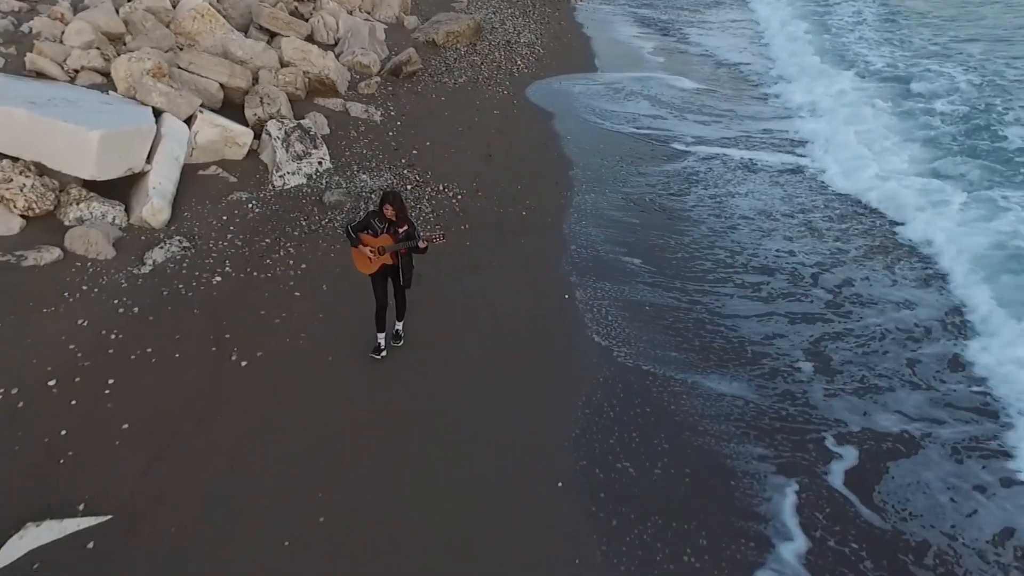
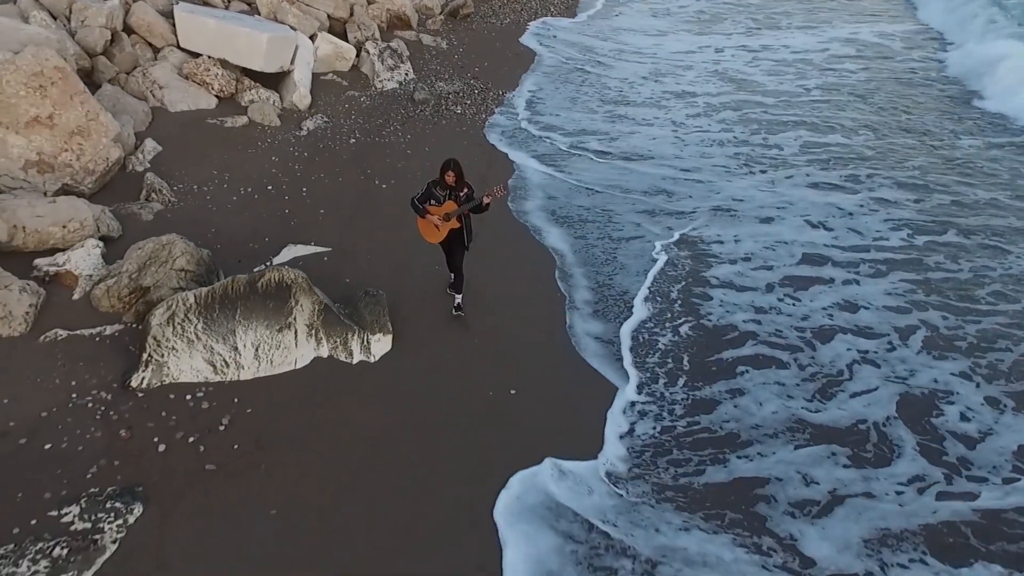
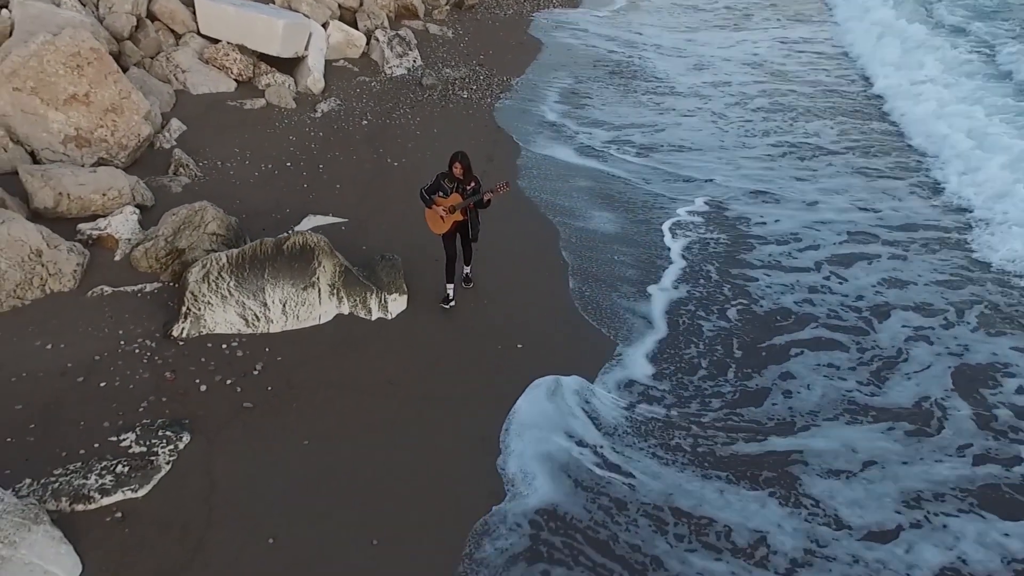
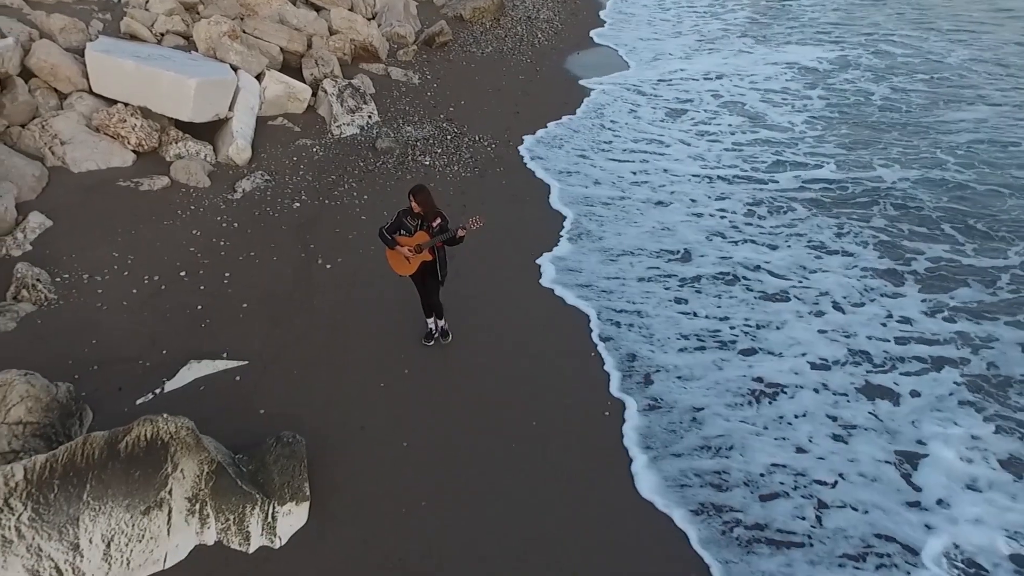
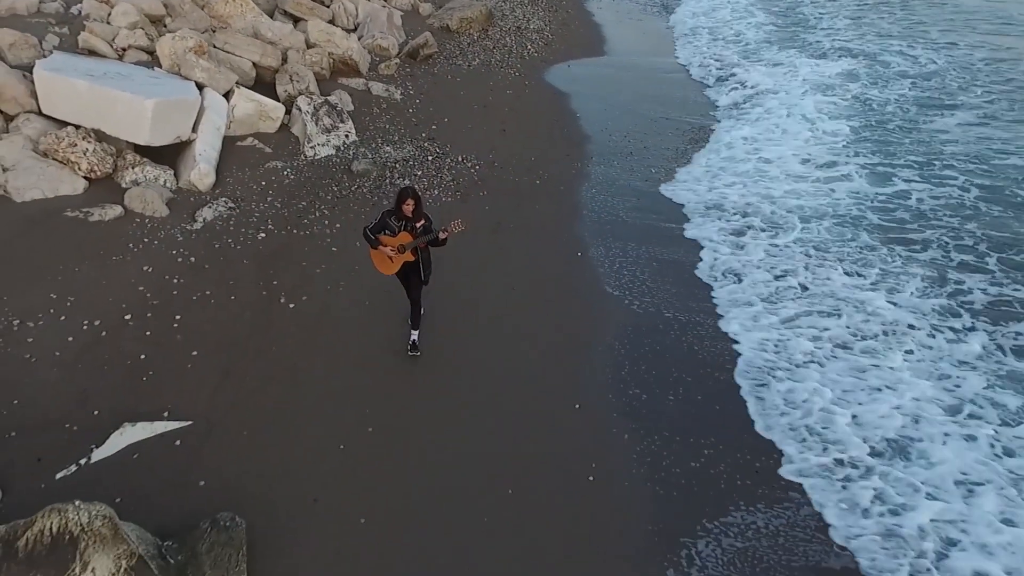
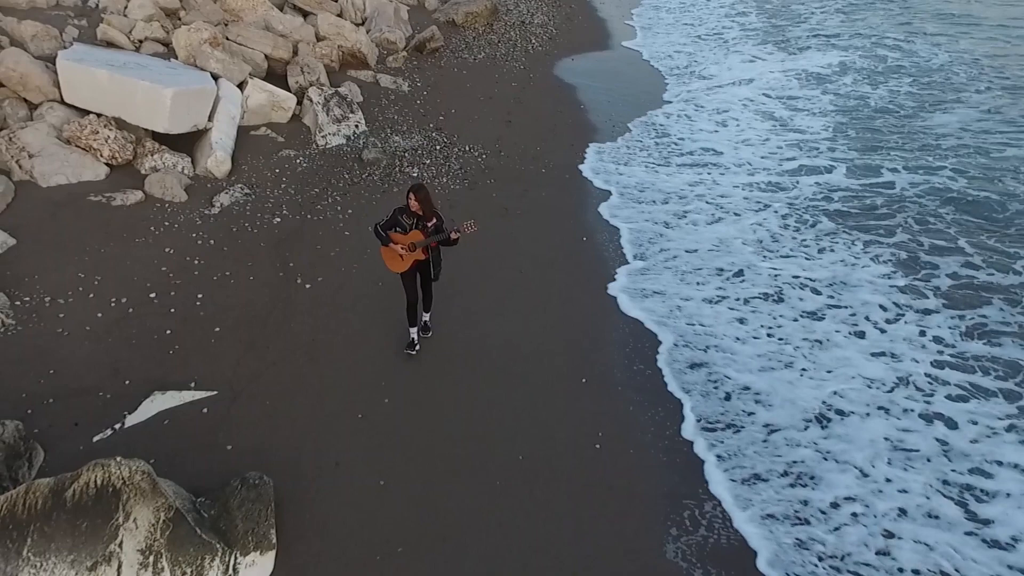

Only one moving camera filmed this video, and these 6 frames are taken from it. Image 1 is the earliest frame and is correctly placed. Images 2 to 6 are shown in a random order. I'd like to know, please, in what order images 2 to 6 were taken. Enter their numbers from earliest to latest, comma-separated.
5, 6, 4, 2, 3
